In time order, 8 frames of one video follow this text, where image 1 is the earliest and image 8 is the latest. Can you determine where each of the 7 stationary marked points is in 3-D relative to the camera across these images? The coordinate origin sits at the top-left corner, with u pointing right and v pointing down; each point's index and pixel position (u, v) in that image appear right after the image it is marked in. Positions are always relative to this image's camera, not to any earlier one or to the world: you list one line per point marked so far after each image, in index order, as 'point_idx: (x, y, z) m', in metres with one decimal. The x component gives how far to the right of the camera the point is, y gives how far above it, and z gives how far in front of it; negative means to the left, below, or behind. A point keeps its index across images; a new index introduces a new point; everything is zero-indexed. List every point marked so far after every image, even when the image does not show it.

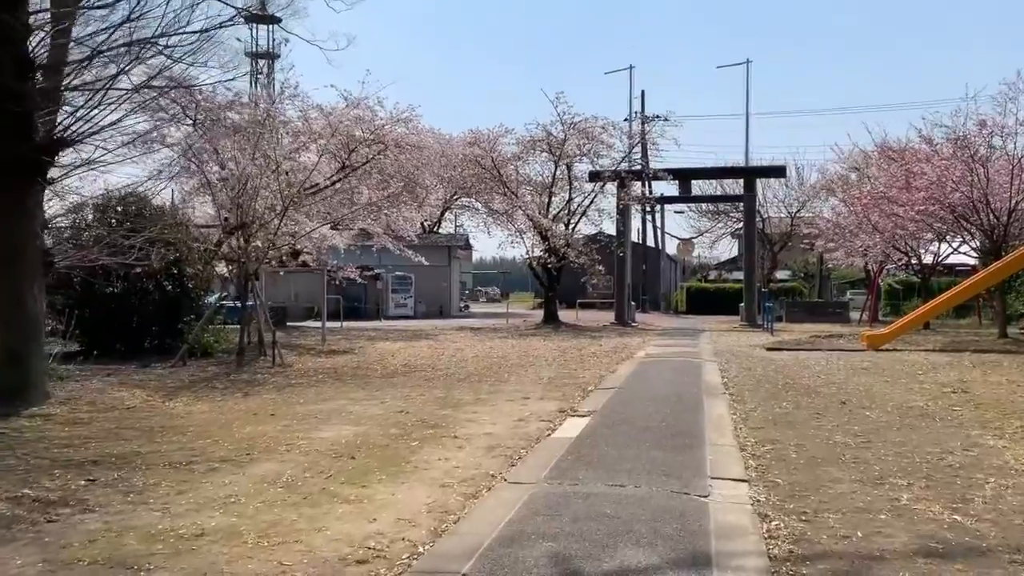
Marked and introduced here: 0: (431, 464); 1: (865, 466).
0: (-0.5, -1.2, +5.9) m
1: (+2.3, -1.2, +5.8) m
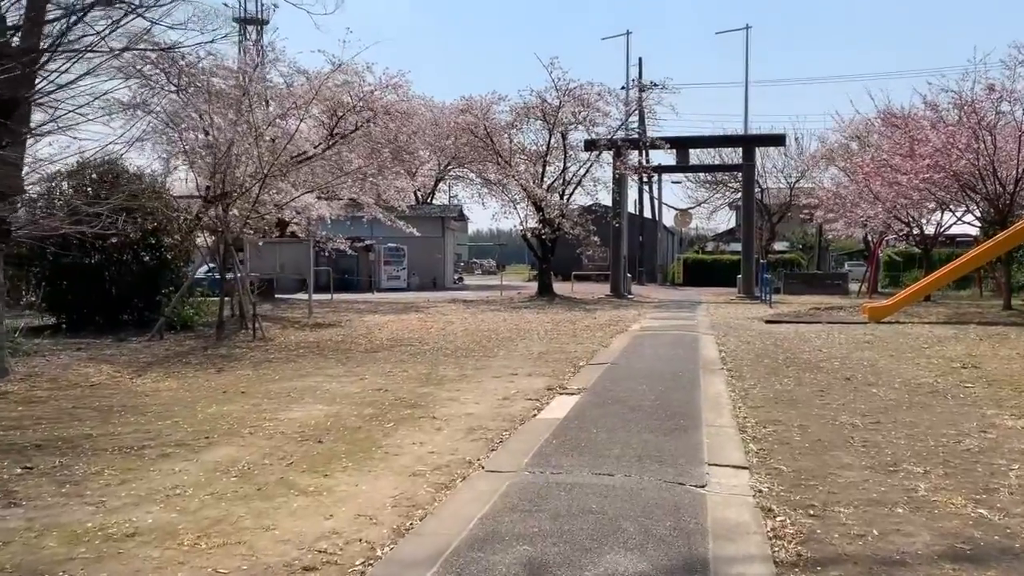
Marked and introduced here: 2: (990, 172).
0: (-0.7, -1.0, +5.4) m
1: (+2.2, -1.0, +5.3) m
2: (+9.5, +2.3, +17.5) m
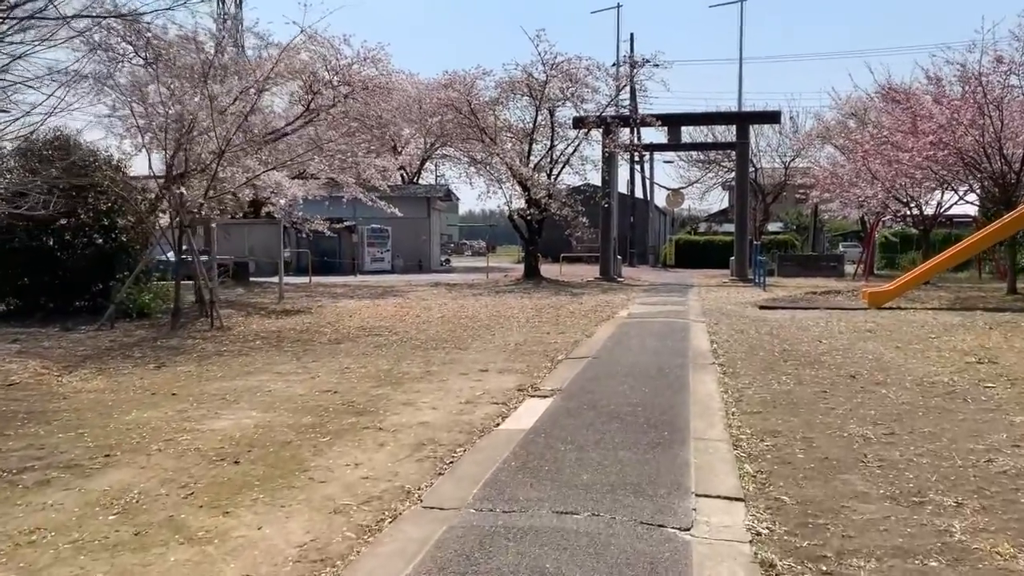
0: (-0.9, -1.0, +4.5) m
1: (+2.0, -1.0, +4.5) m
2: (+9.2, +2.6, +16.6) m
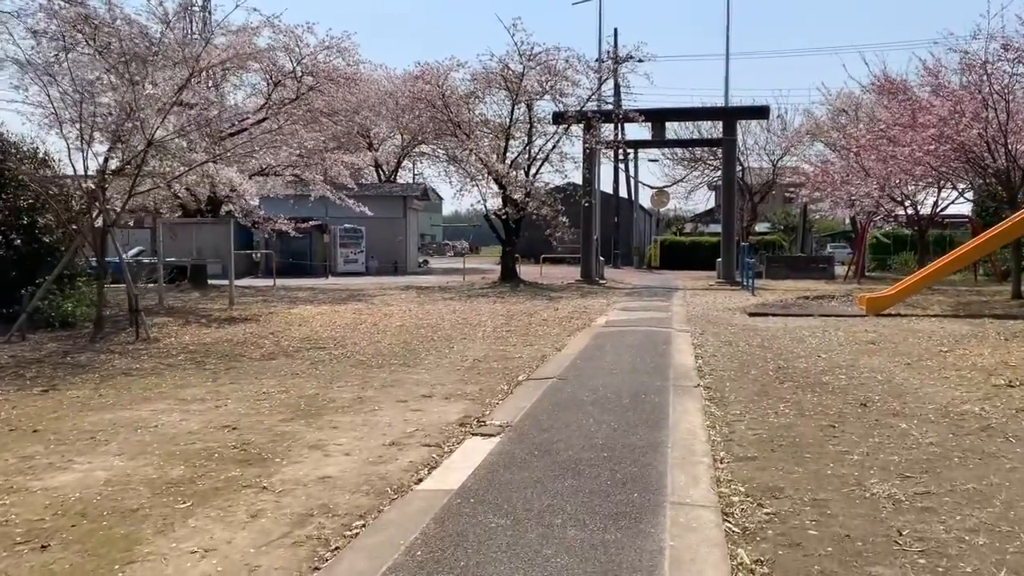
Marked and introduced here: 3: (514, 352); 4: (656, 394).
0: (-1.3, -1.0, +3.2) m
1: (+1.6, -1.0, +3.2) m
2: (+8.6, +2.6, +15.5) m
3: (0.0, -0.7, +9.5) m
4: (+1.1, -0.8, +6.6) m
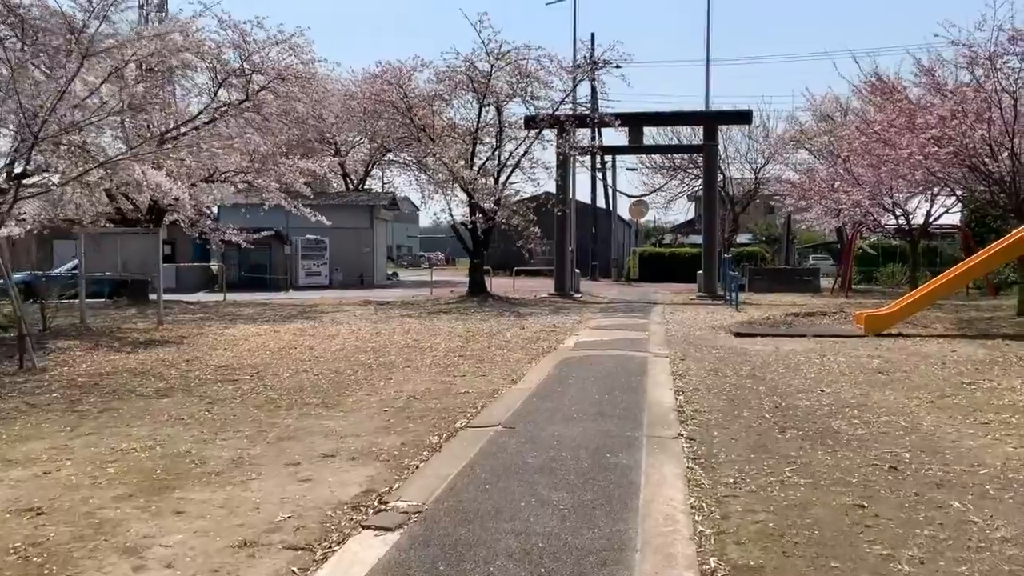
0: (-1.6, -1.2, +1.7) m
1: (+1.2, -1.1, +1.7) m
2: (+8.0, +2.3, +14.2) m
3: (-0.5, -0.9, +8.0) m
4: (+0.7, -1.0, +5.1) m
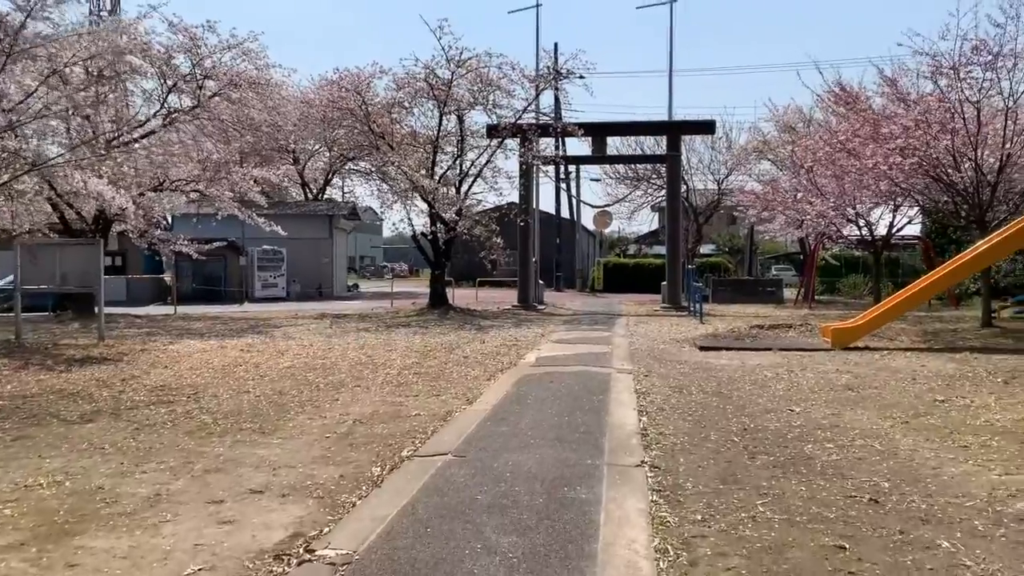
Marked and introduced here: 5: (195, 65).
0: (-1.8, -1.2, +1.2) m
1: (+1.1, -1.2, +1.3) m
2: (+7.3, +2.1, +14.1) m
3: (-0.9, -1.0, +7.5) m
4: (+0.4, -1.1, +4.6) m
5: (-6.6, +4.6, +18.0) m
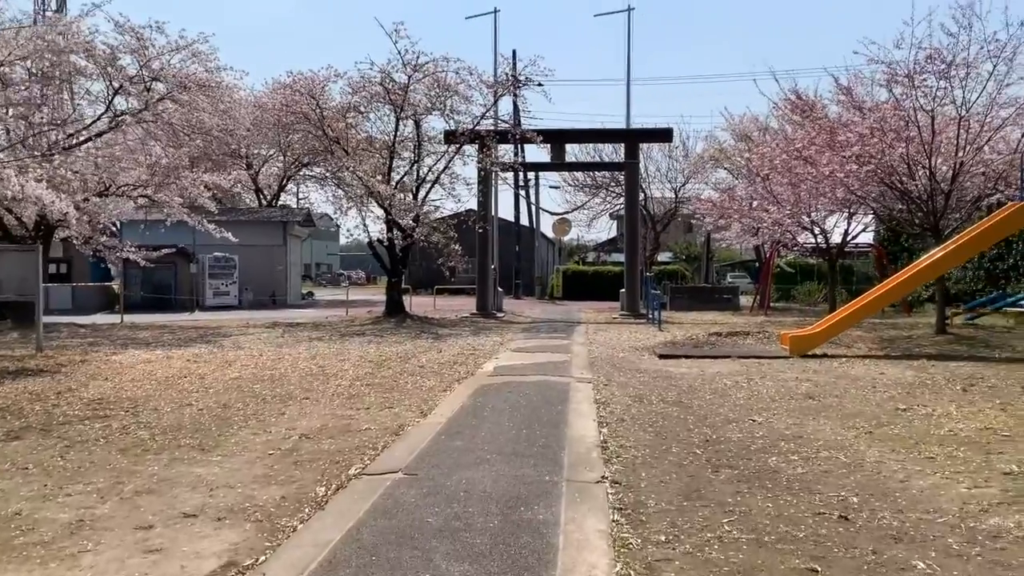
0: (-1.9, -1.2, +0.8) m
1: (+1.0, -1.2, +1.1) m
2: (+6.7, +2.0, +14.2) m
3: (-1.2, -1.1, +7.2) m
4: (+0.1, -1.1, +4.4) m
5: (-7.5, +4.5, +17.5) m
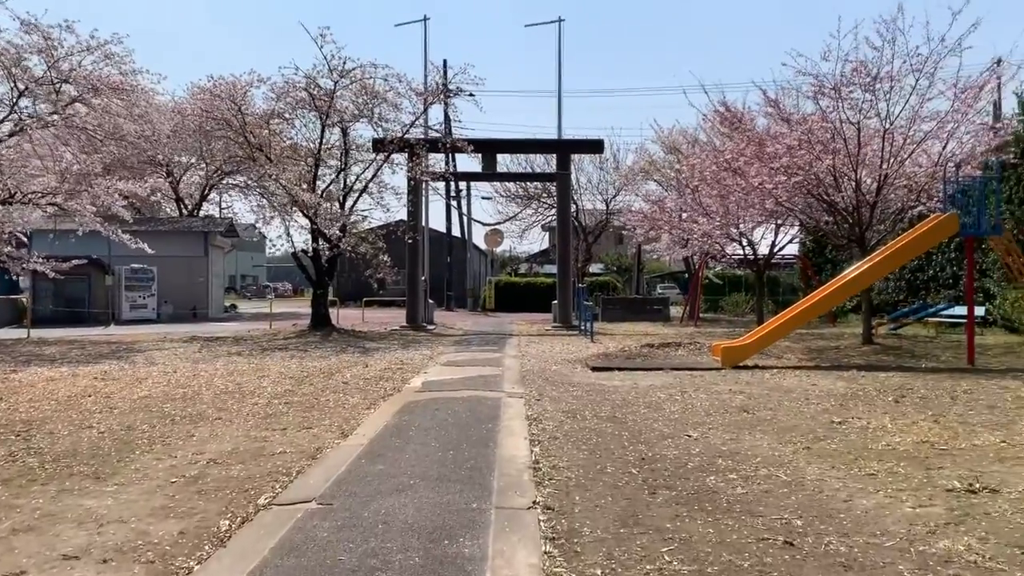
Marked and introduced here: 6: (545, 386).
0: (-1.9, -1.2, +0.3) m
1: (+0.9, -1.2, +0.8) m
2: (+5.5, +1.8, +14.3) m
3: (-1.8, -1.2, +6.7) m
4: (-0.2, -1.2, +4.0) m
5: (-8.8, +4.2, +16.6) m
6: (+0.4, -1.2, +10.4) m
